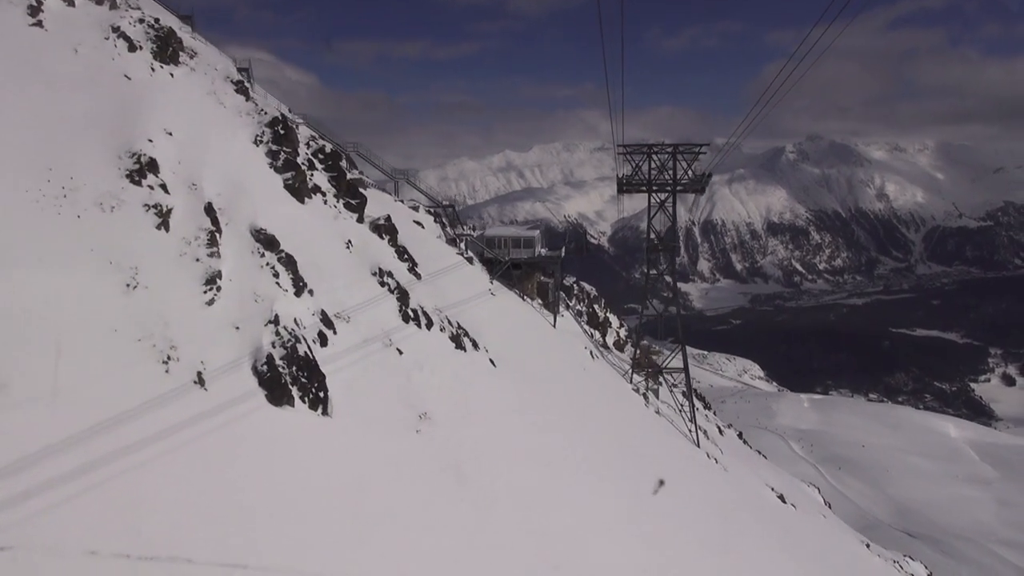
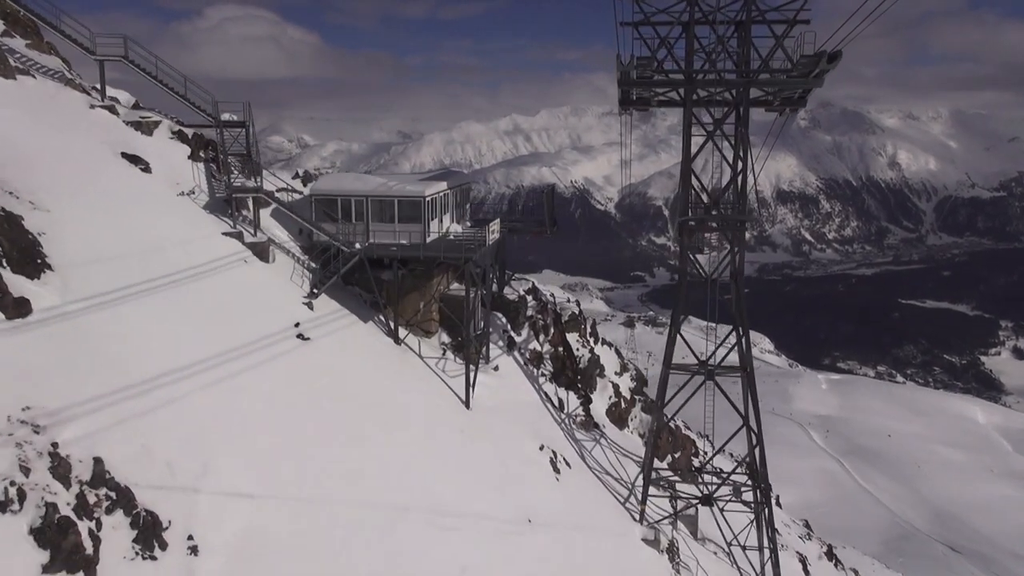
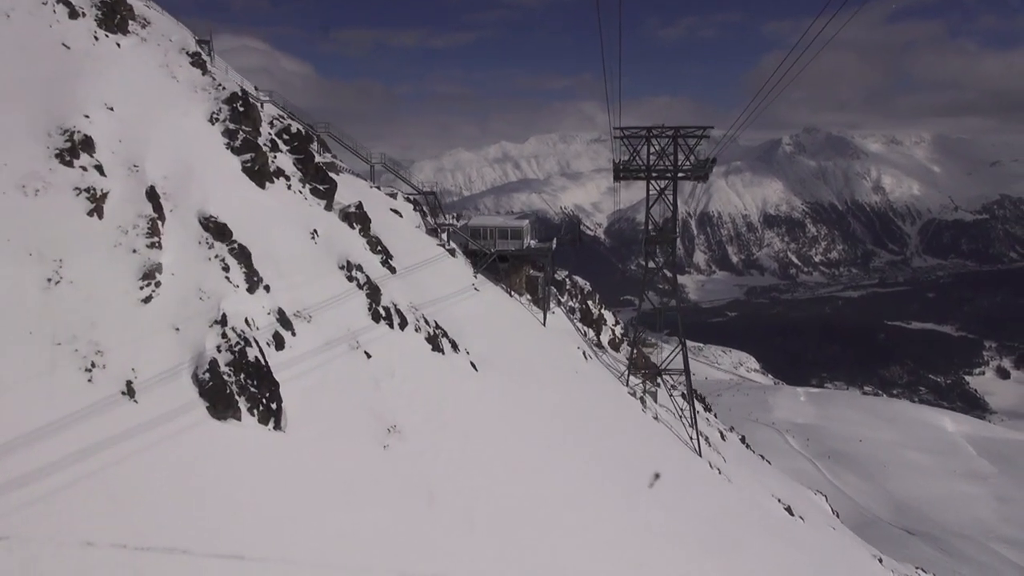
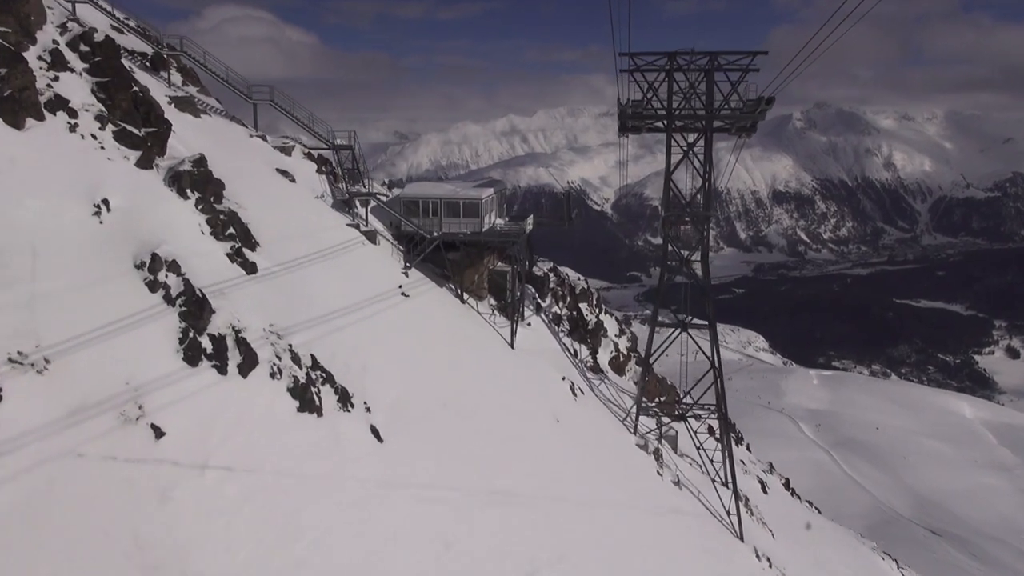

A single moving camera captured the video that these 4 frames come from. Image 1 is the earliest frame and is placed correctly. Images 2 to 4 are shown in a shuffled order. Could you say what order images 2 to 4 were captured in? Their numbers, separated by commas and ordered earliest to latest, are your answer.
3, 4, 2
